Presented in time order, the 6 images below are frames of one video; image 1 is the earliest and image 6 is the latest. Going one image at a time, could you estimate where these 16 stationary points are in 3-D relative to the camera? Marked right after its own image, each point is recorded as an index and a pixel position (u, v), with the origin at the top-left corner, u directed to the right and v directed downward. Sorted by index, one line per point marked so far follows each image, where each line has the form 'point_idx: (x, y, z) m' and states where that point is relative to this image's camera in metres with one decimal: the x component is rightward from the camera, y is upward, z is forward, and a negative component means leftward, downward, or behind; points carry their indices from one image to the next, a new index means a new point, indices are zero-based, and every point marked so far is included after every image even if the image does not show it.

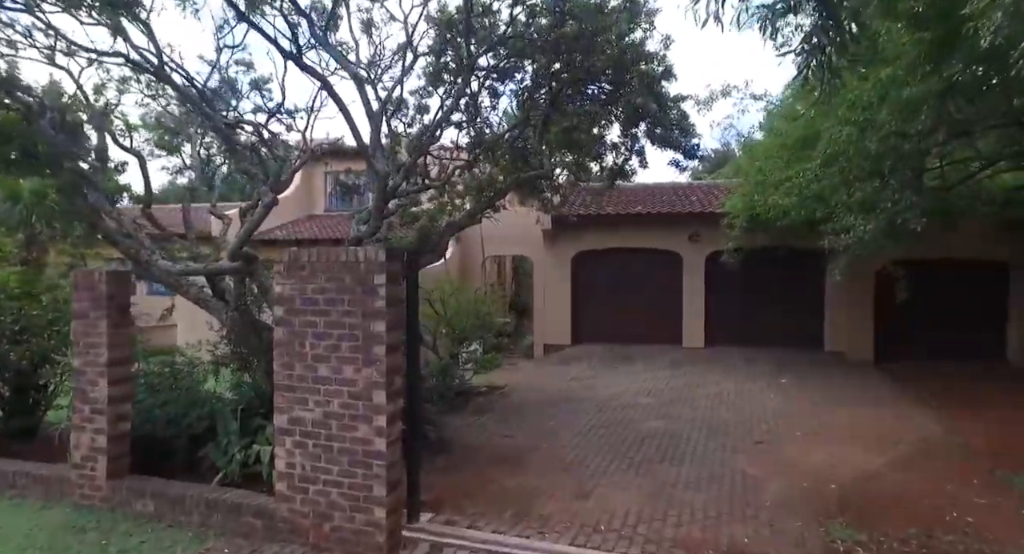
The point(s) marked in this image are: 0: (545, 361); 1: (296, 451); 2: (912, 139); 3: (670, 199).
0: (+0.8, -2.1, +16.5) m
1: (-1.8, -1.4, +5.5) m
2: (+4.1, +1.4, +6.9) m
3: (+4.2, +2.0, +17.5) m
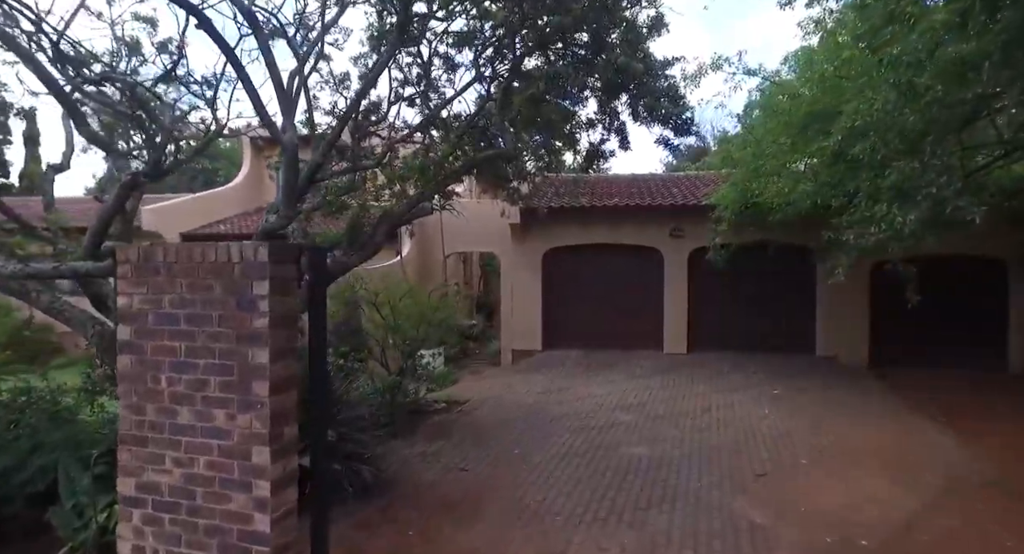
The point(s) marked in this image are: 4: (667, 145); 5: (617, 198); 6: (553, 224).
0: (0.0, -2.1, +15.0) m
1: (-2.1, -1.5, +3.9) m
2: (+3.6, +1.4, +5.5) m
3: (+3.3, +2.0, +16.1) m
4: (+1.6, +1.4, +7.2) m
5: (+2.4, +1.8, +15.4) m
6: (+1.0, +1.2, +15.6) m
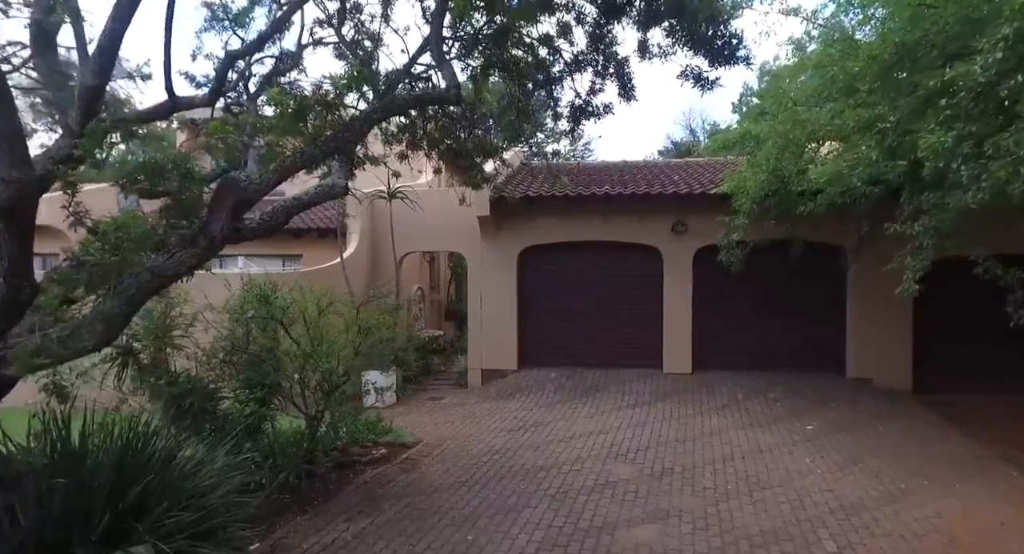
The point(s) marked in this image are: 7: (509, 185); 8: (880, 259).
0: (-0.5, -2.2, +12.3) m
1: (-2.4, -1.6, +1.2) m
2: (+3.3, +1.3, +2.9) m
3: (+2.7, +2.0, +13.5) m
4: (+1.2, +1.3, +4.6) m
5: (+1.8, +1.7, +12.8) m
6: (+0.4, +1.1, +13.0) m
7: (-0.1, +1.8, +13.1) m
8: (+6.4, +0.3, +11.8) m
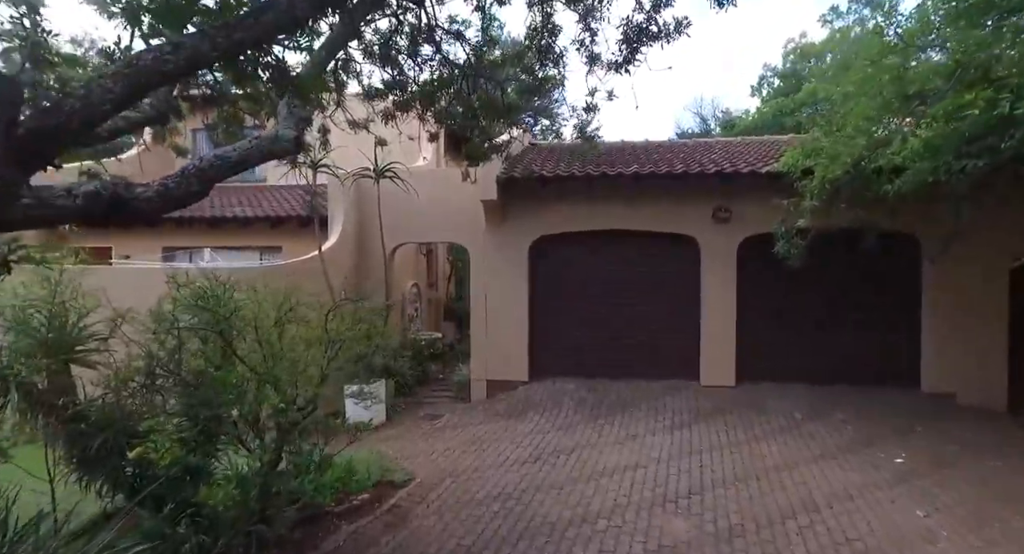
0: (-0.4, -2.1, +10.4) m
1: (-2.3, -1.6, -0.7) m
2: (+3.5, +1.3, +1.0) m
3: (+2.9, +2.0, +11.5) m
4: (+1.4, +1.3, +2.6) m
5: (+2.0, +1.8, +10.8) m
6: (+0.6, +1.2, +11.0) m
7: (+0.1, +1.8, +11.1) m
8: (+6.6, +0.4, +9.9) m
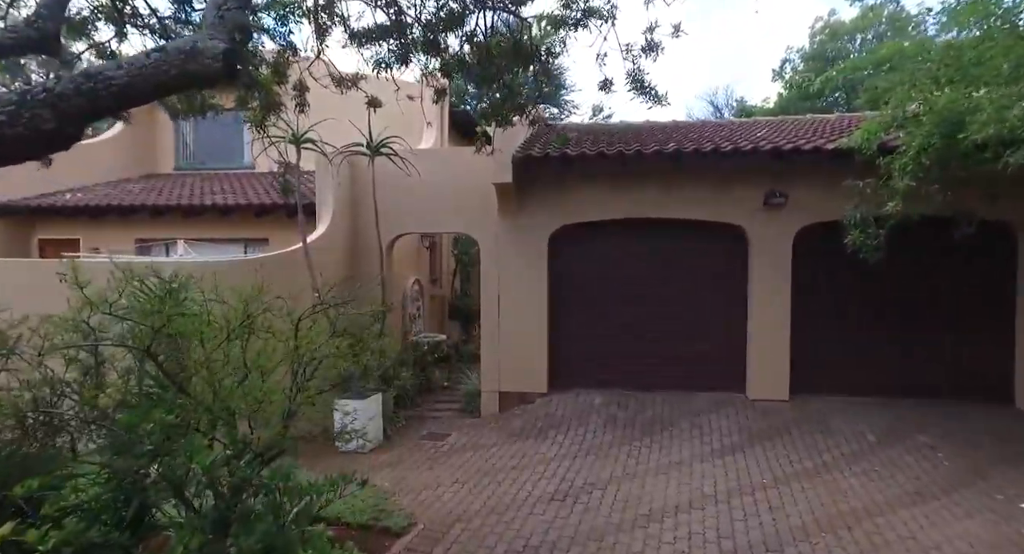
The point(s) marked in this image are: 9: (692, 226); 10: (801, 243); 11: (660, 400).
0: (-0.1, -2.1, +8.9) m
1: (-2.0, -1.6, -2.2) m
2: (+3.7, +1.3, -0.6) m
3: (+3.1, +2.1, +10.0) m
4: (+1.6, +1.3, +1.1) m
5: (+2.2, +1.9, +9.3) m
6: (+0.8, +1.3, +9.5) m
7: (+0.4, +1.9, +9.6) m
8: (+6.8, +0.4, +8.3) m
9: (+2.5, +0.7, +9.6) m
10: (+4.0, +0.5, +9.2) m
11: (+2.1, -1.7, +9.5) m
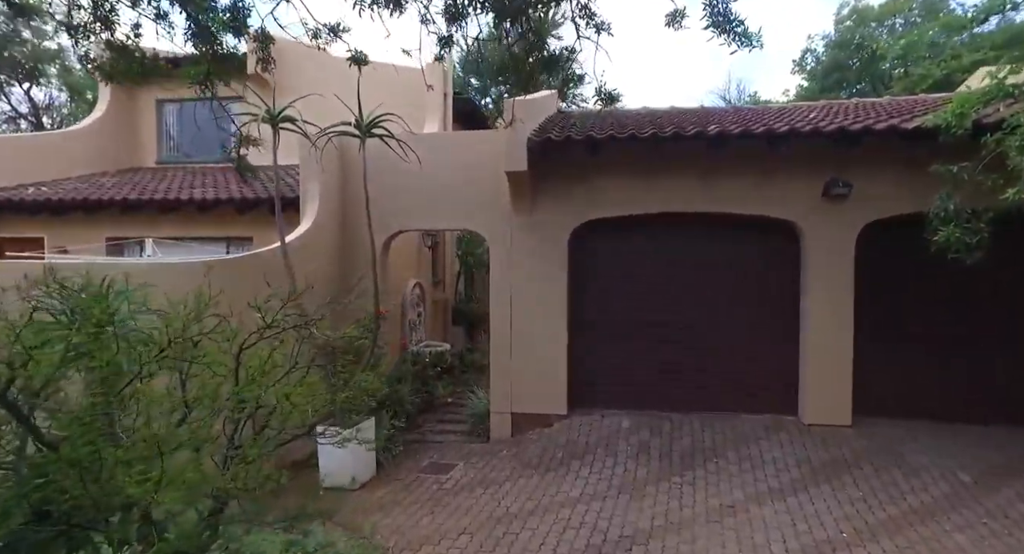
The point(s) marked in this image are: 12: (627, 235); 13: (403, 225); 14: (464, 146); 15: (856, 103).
0: (+0.1, -2.1, +7.5) m
1: (-1.9, -1.6, -3.6) m
2: (+3.8, +1.2, -1.9) m
3: (+3.3, +2.1, +8.6) m
4: (+1.8, +1.3, -0.3) m
5: (+2.4, +1.8, +7.9) m
6: (+1.0, +1.2, +8.1) m
7: (+0.5, +1.9, +8.2) m
8: (+7.0, +0.4, +6.9) m
9: (+2.7, +0.7, +8.2) m
10: (+4.2, +0.4, +7.9) m
11: (+2.2, -1.7, +8.1) m
12: (+1.5, +0.5, +8.4) m
13: (-1.4, +0.7, +8.7) m
14: (-0.6, +1.6, +8.5) m
15: (+4.5, +2.2, +8.7) m
